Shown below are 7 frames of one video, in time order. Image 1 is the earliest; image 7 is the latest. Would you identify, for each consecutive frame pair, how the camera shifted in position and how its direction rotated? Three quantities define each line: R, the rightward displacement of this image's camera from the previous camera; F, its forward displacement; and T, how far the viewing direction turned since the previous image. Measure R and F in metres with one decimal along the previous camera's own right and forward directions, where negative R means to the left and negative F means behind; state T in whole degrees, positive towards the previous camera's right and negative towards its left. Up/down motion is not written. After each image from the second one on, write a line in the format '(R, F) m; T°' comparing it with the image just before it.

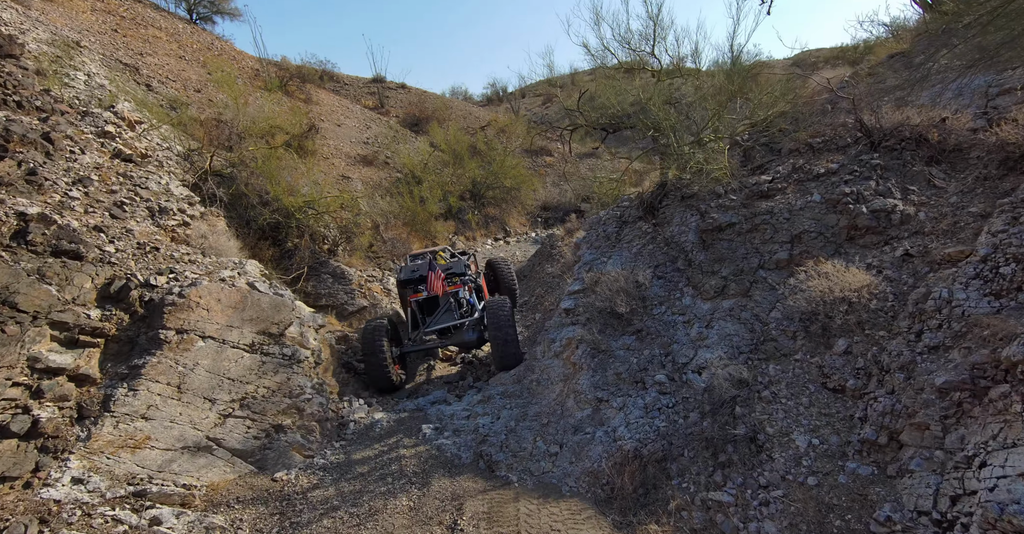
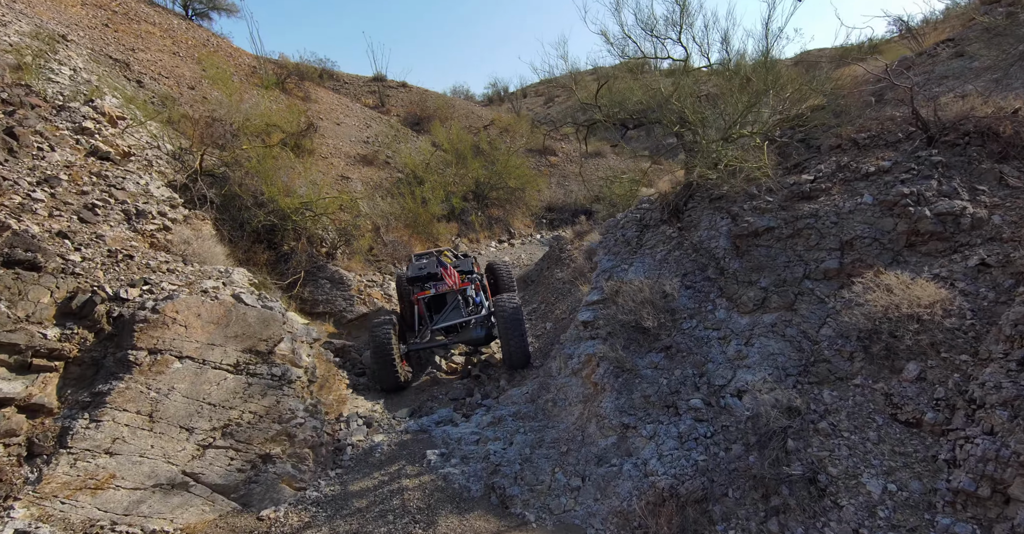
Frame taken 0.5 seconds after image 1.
(-0.1, +0.4) m; 0°
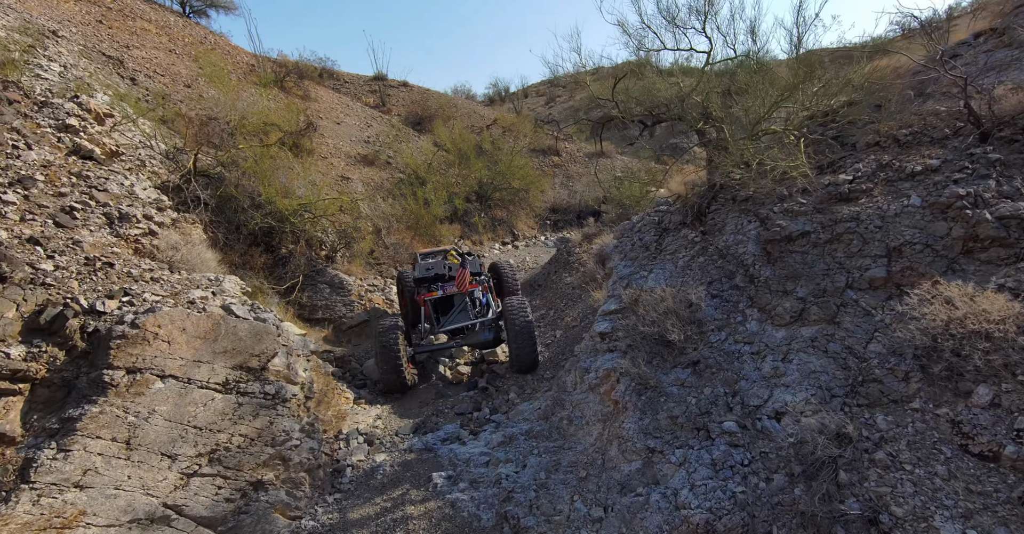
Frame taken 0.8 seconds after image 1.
(-0.1, +0.3) m; 0°
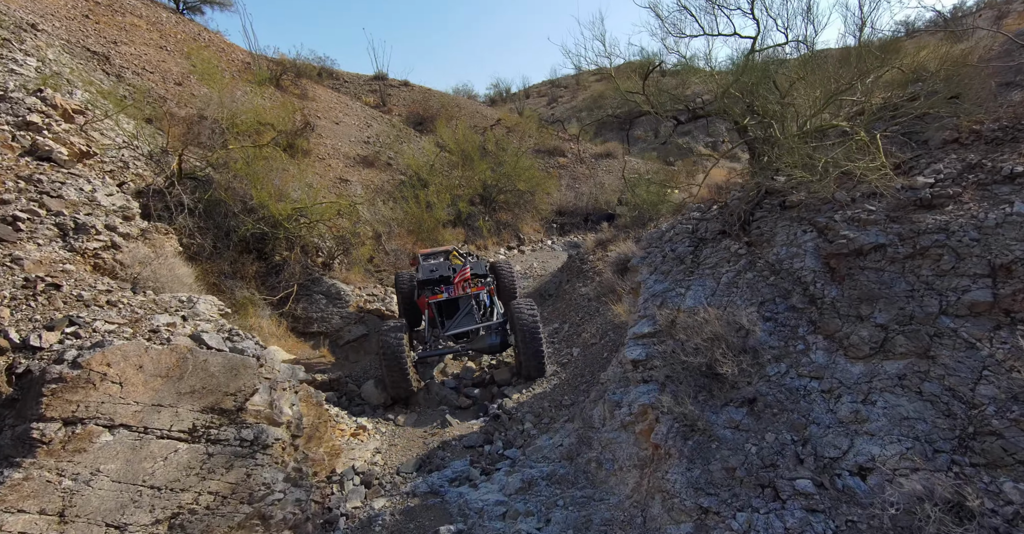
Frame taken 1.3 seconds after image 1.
(-0.1, +0.5) m; 0°
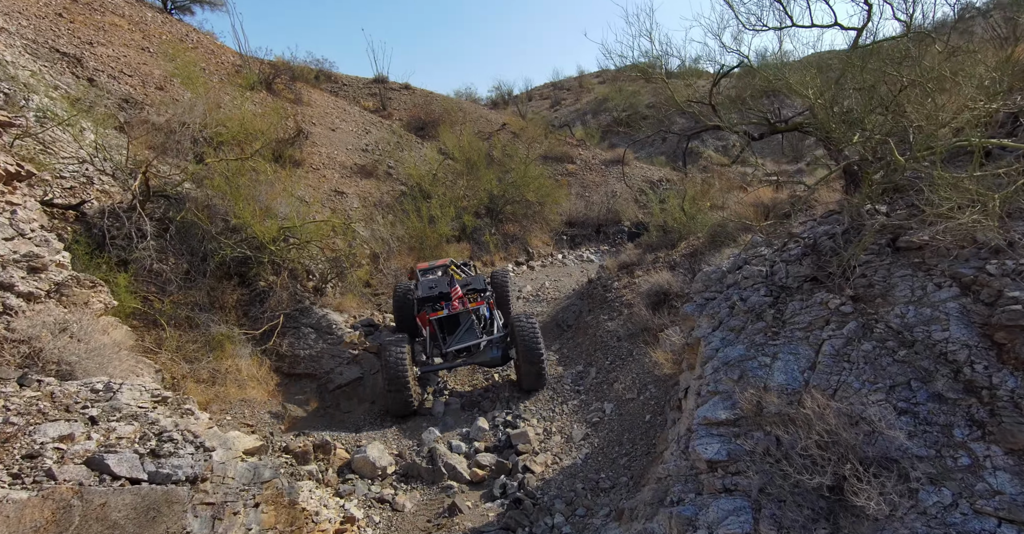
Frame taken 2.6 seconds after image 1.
(-0.2, +0.9) m; 0°
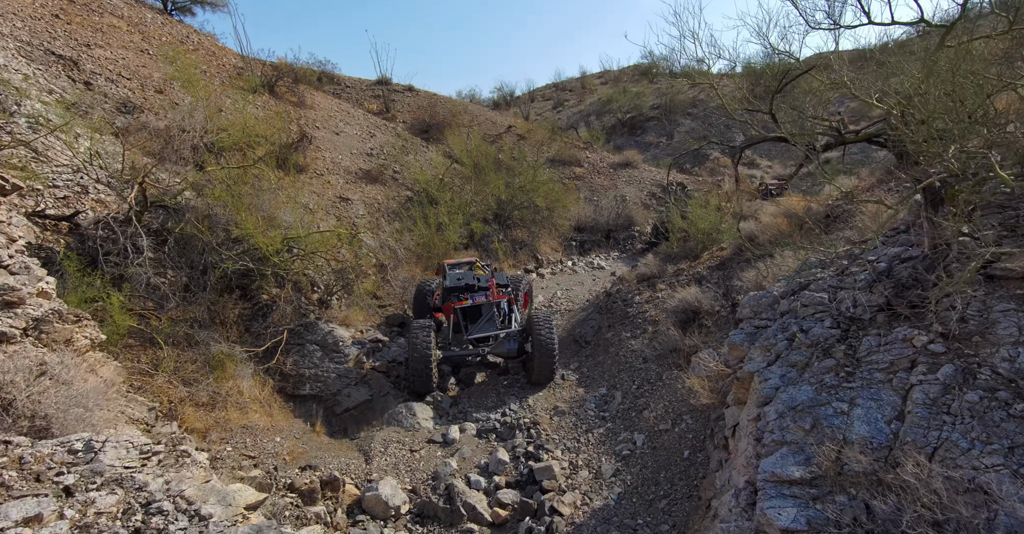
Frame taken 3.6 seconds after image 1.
(-0.2, +0.3) m; 0°
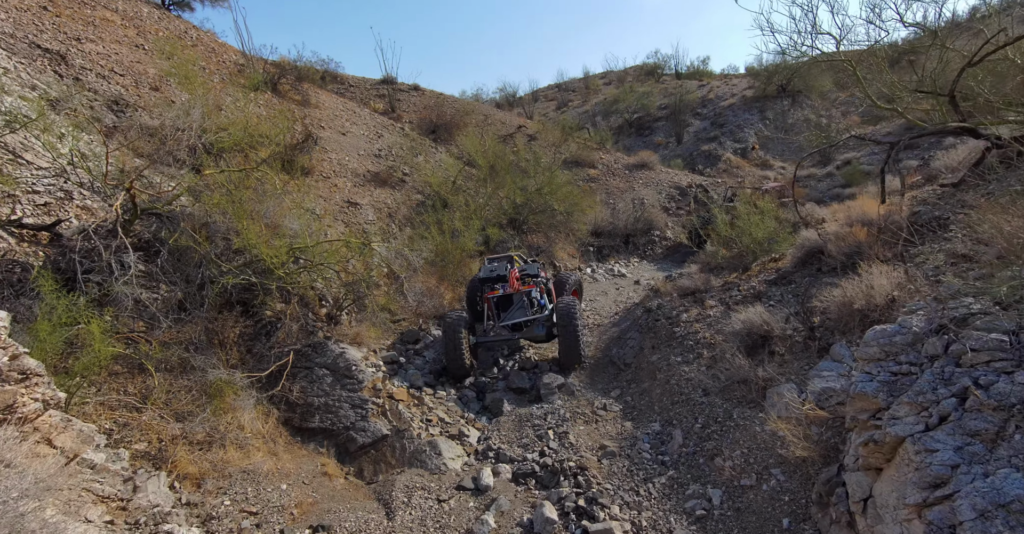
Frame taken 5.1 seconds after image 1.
(-0.3, +0.7) m; 0°
